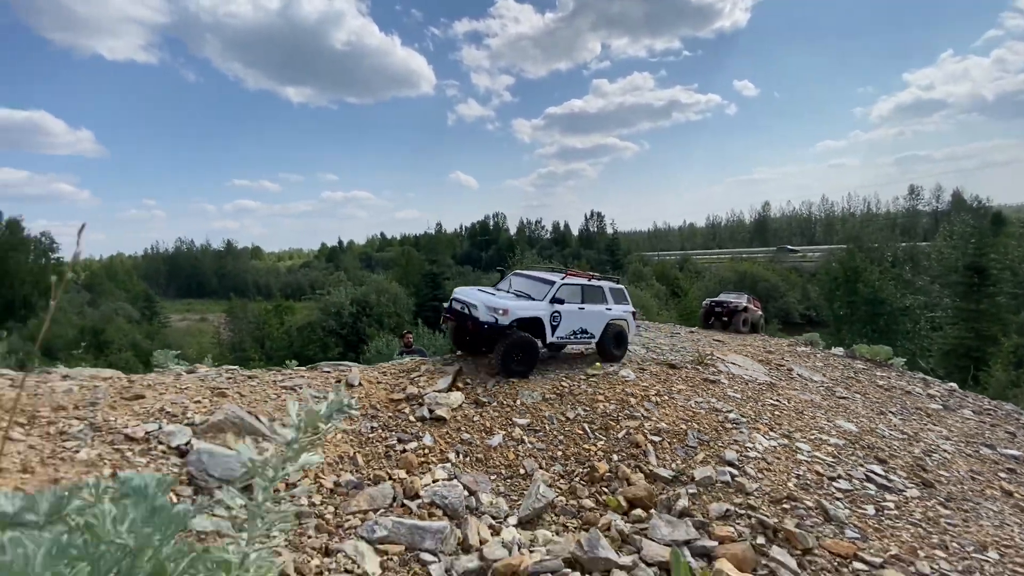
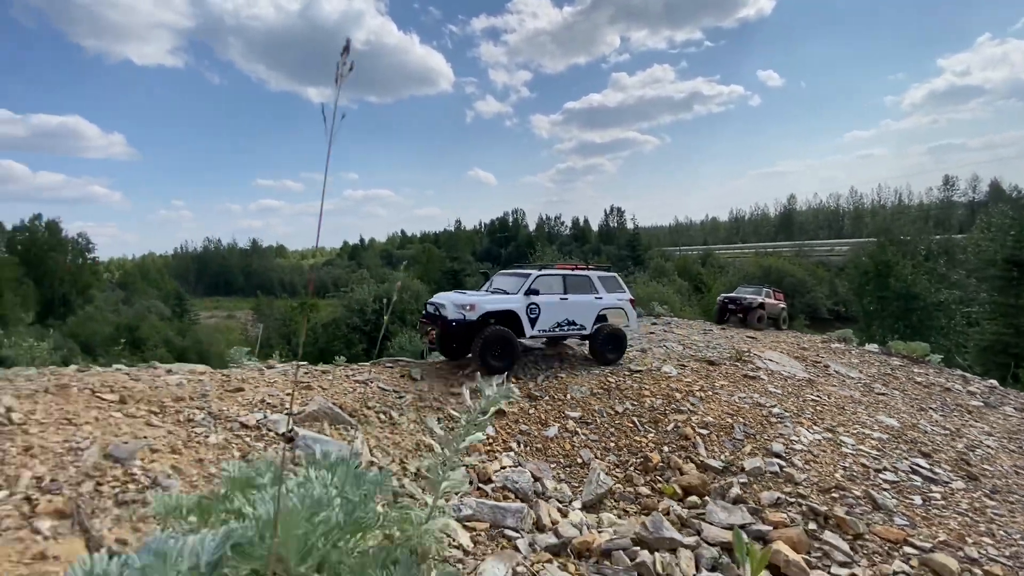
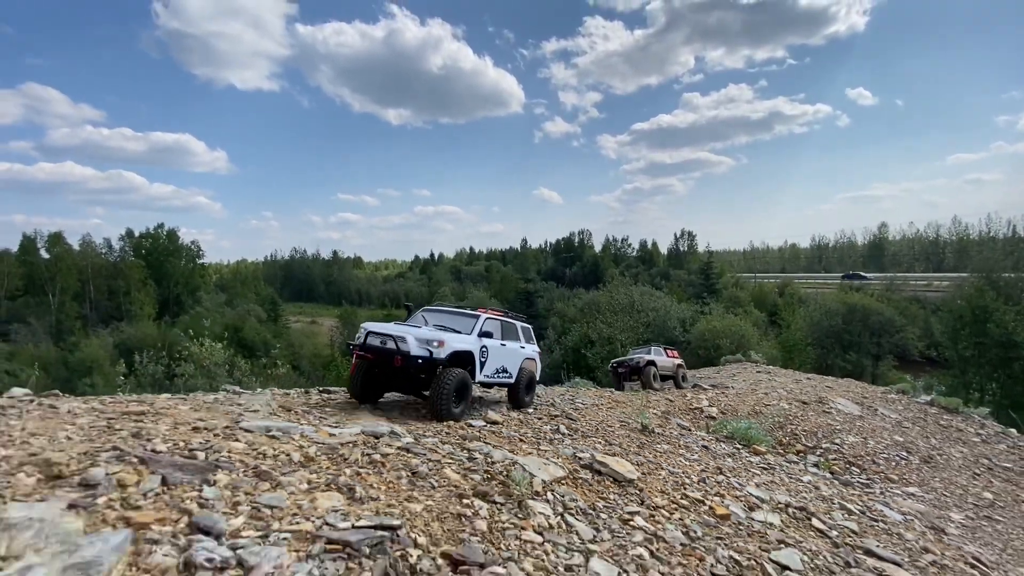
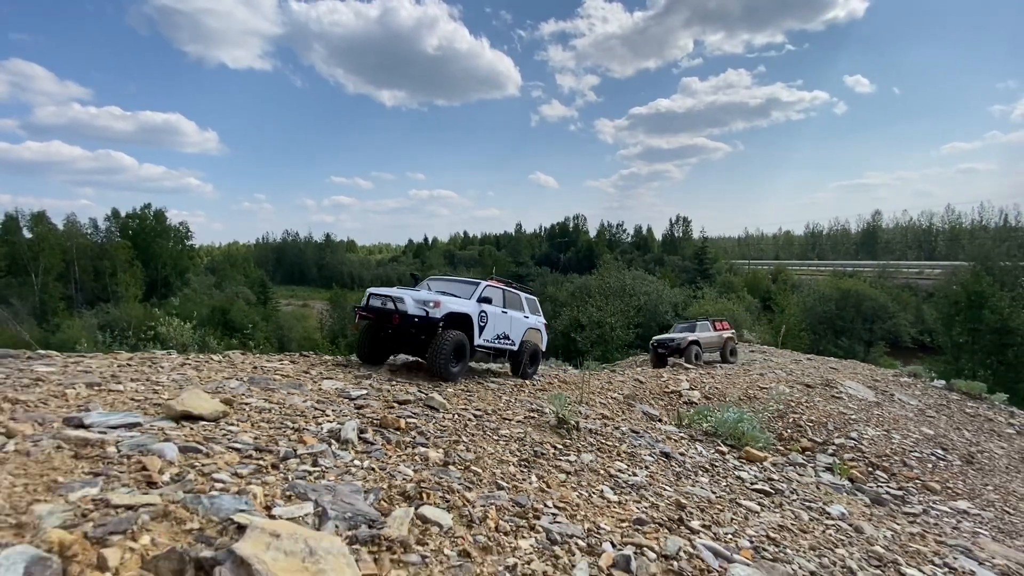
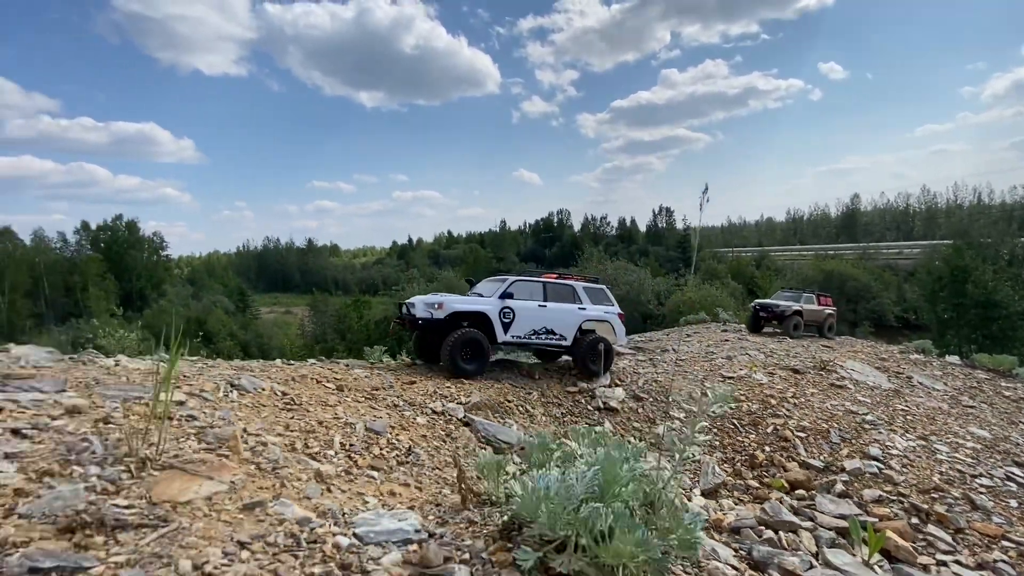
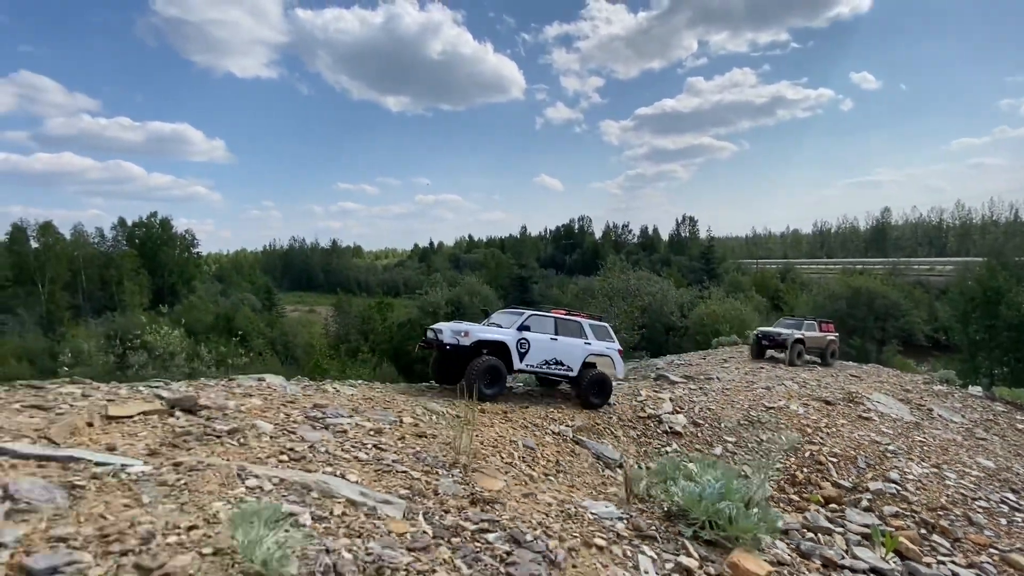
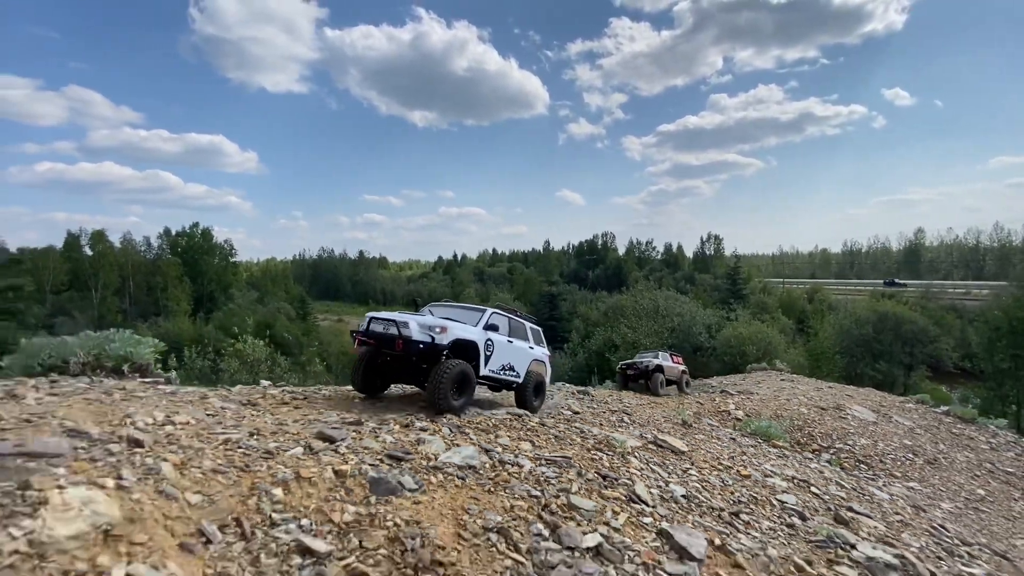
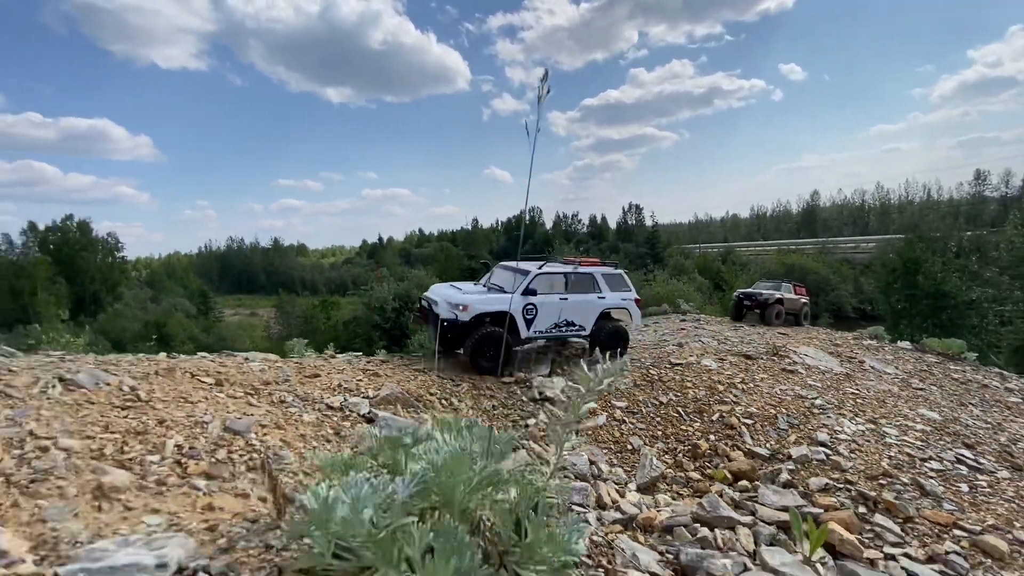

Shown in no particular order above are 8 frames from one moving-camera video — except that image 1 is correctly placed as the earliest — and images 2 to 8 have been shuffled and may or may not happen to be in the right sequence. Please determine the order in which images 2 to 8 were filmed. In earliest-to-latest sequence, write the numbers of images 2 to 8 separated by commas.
2, 8, 5, 6, 4, 3, 7
